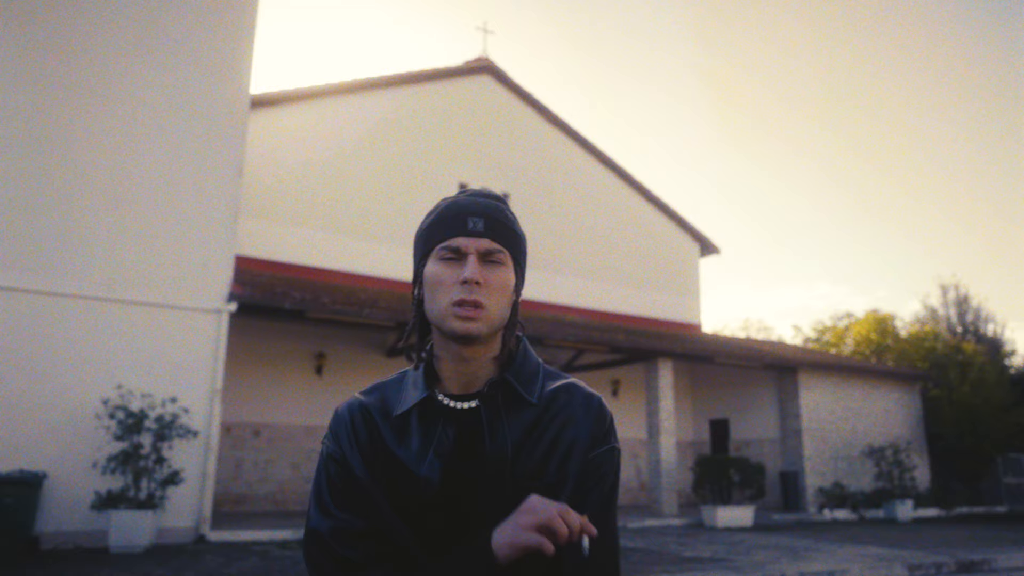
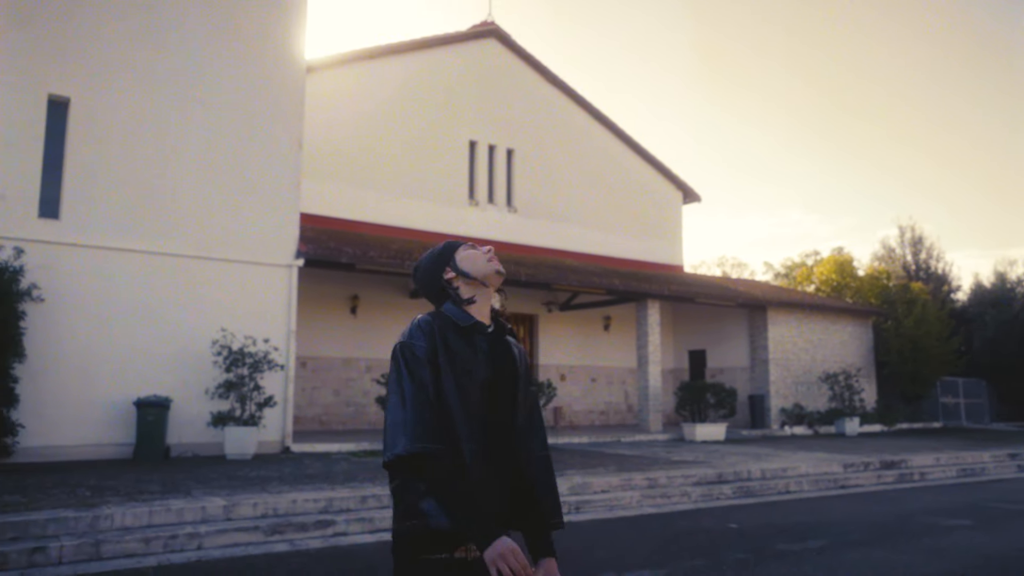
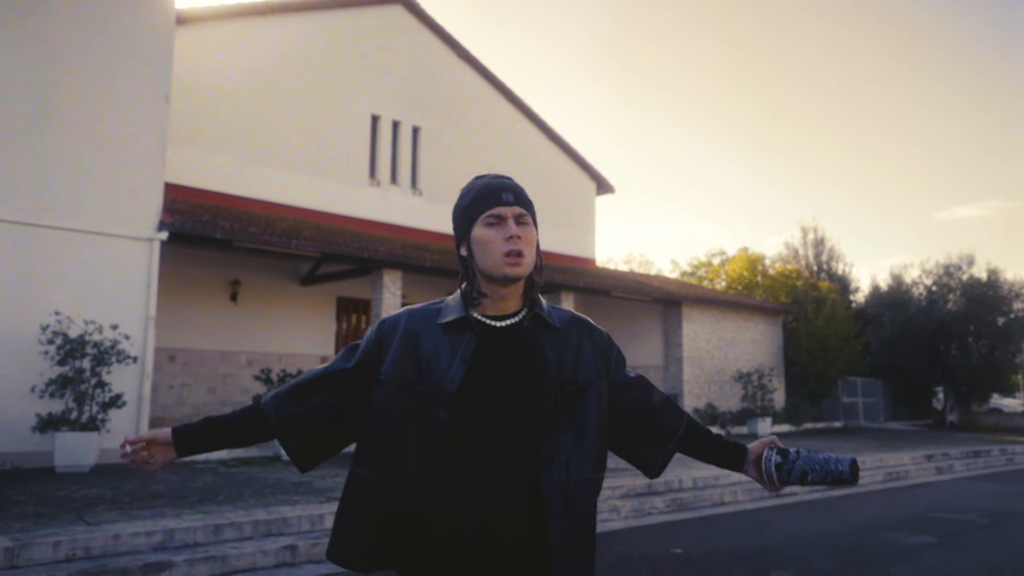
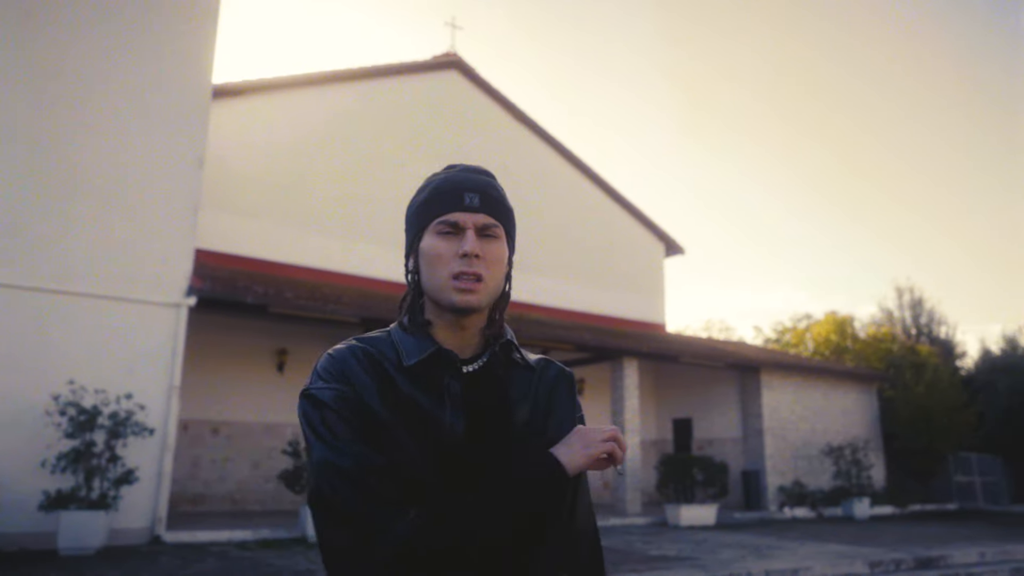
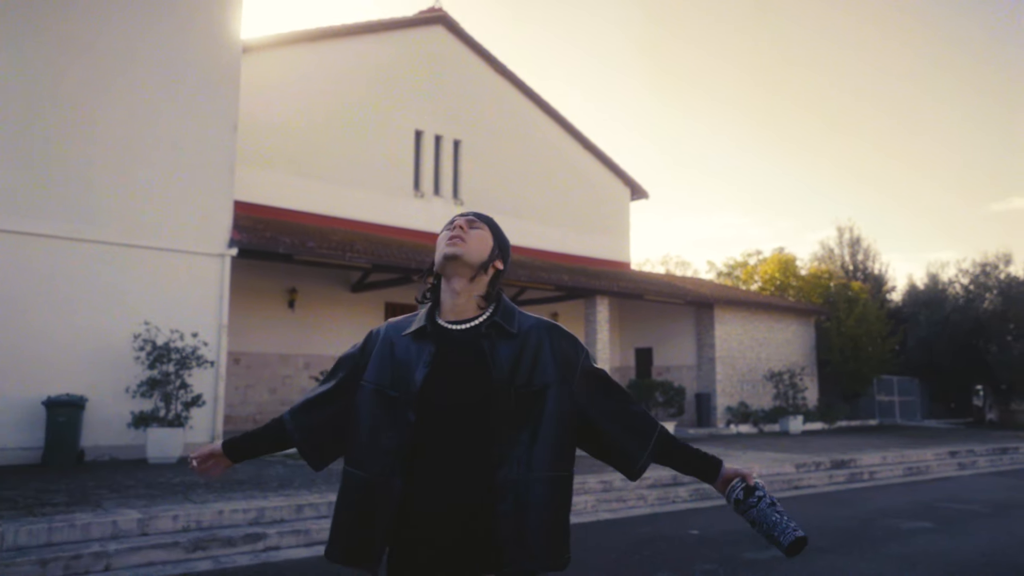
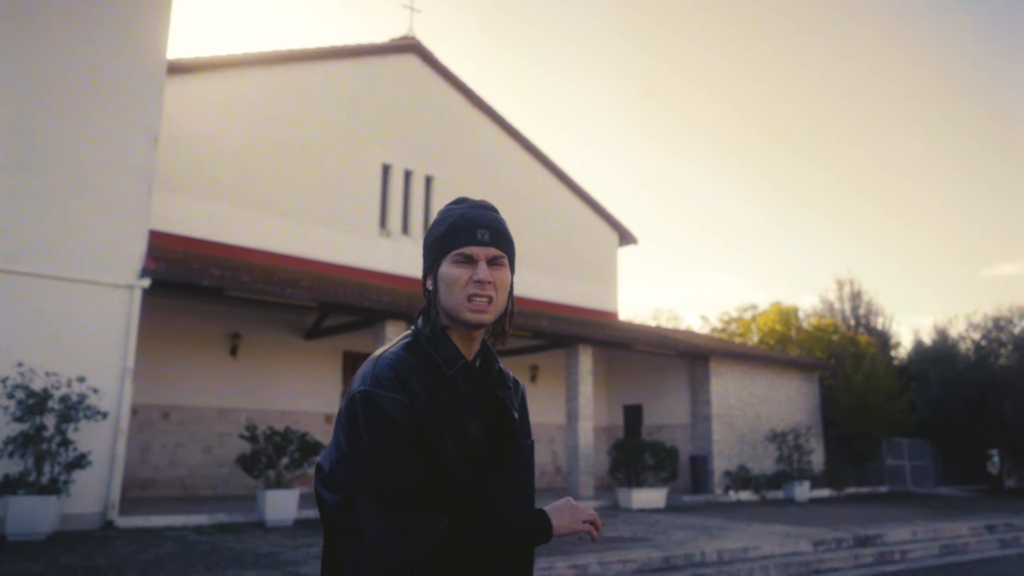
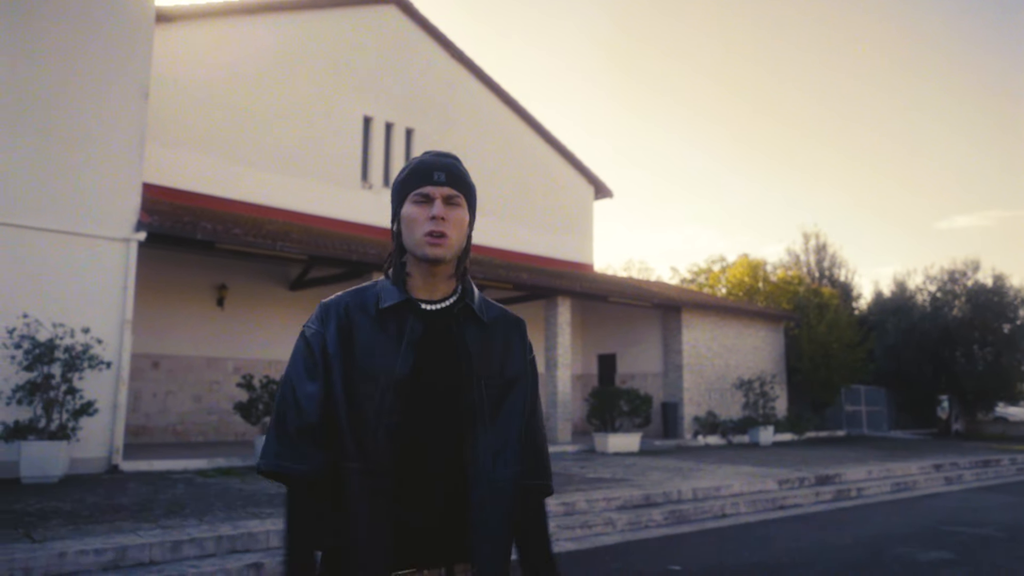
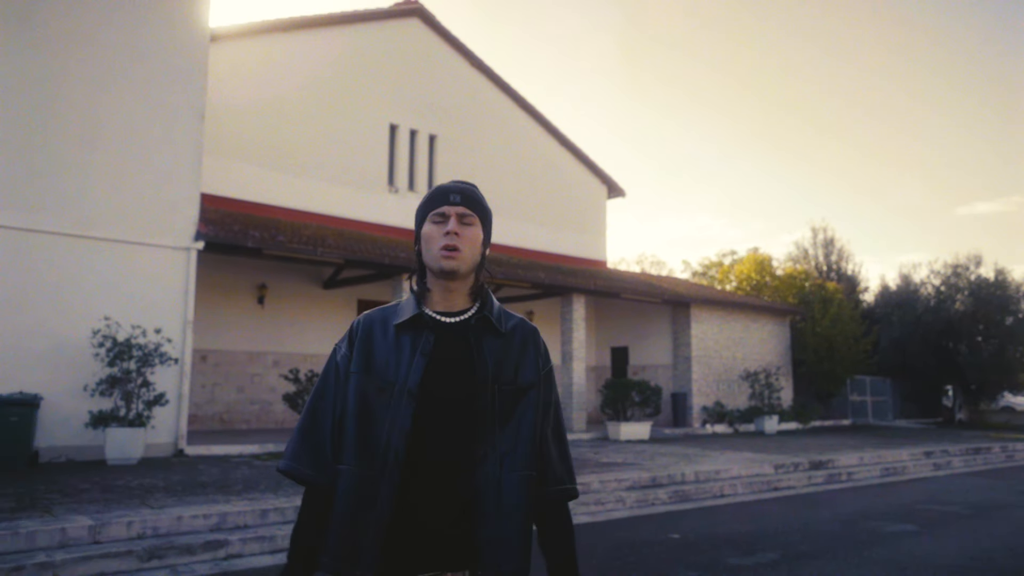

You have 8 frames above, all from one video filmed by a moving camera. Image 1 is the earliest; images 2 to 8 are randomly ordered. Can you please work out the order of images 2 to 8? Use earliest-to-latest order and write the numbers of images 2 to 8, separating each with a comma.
4, 6, 7, 3, 8, 5, 2
